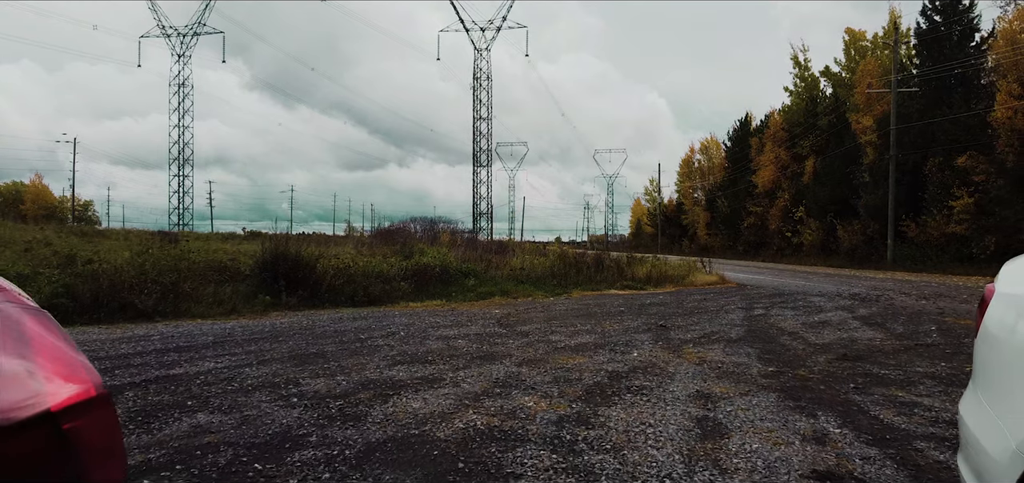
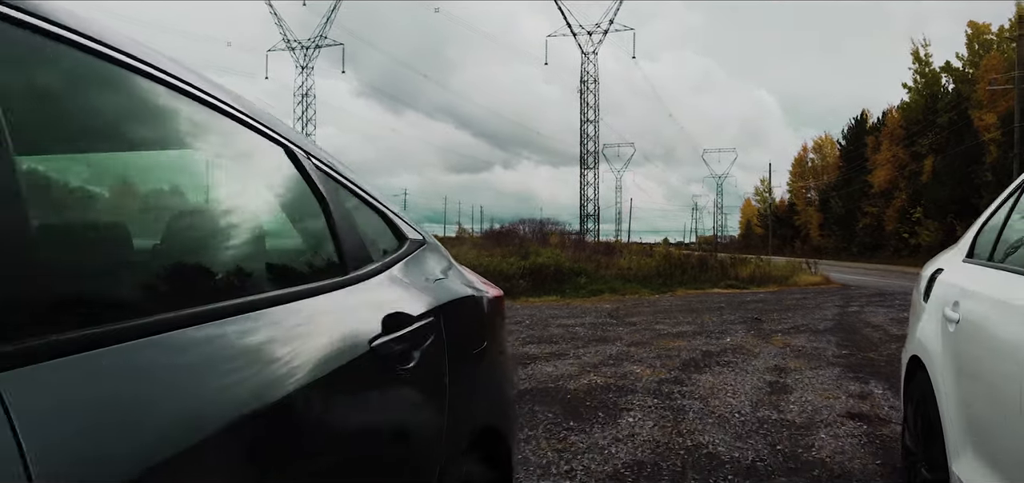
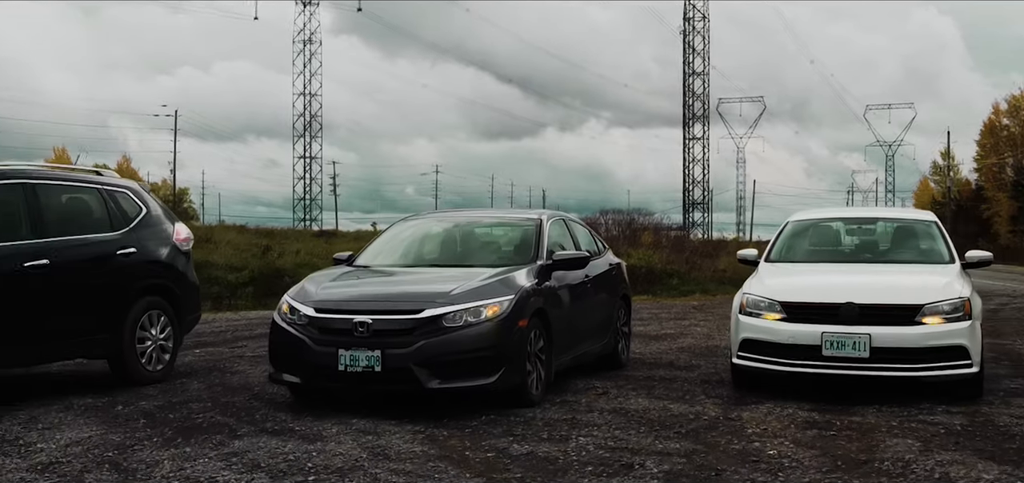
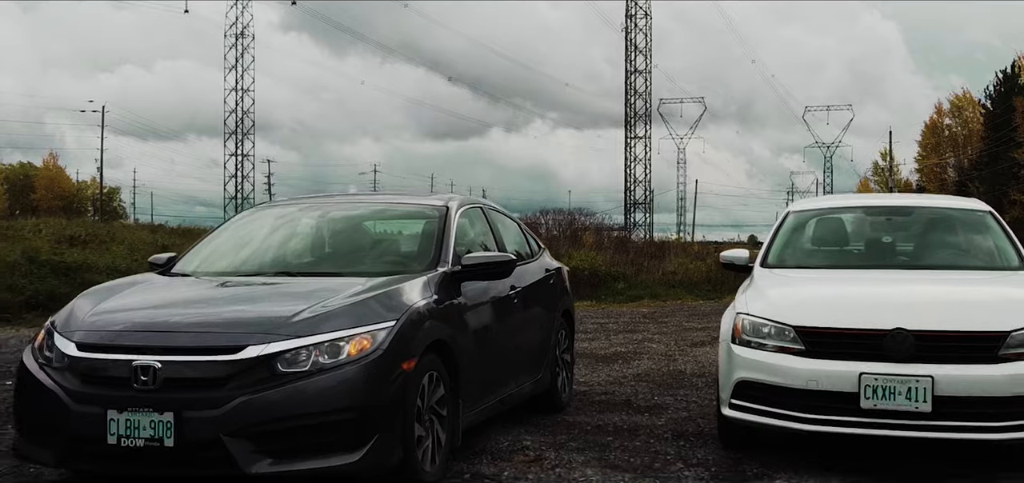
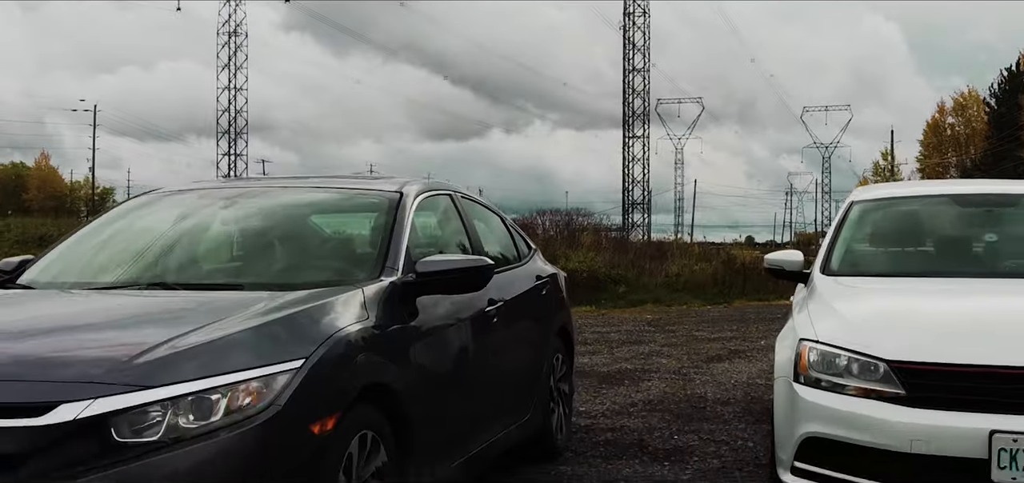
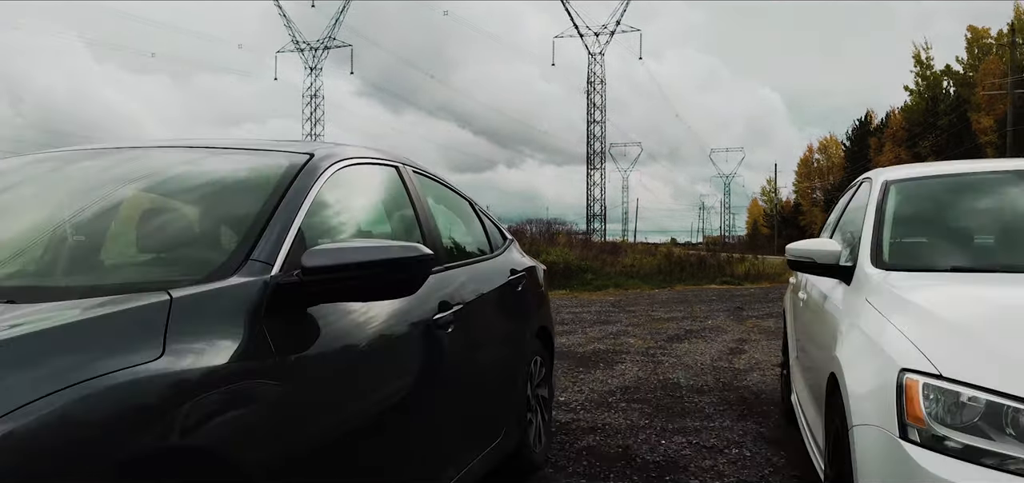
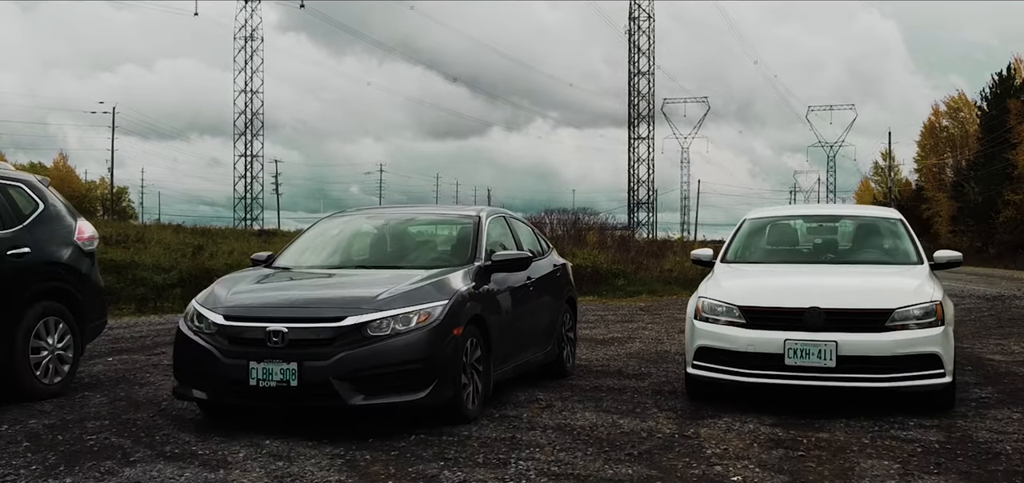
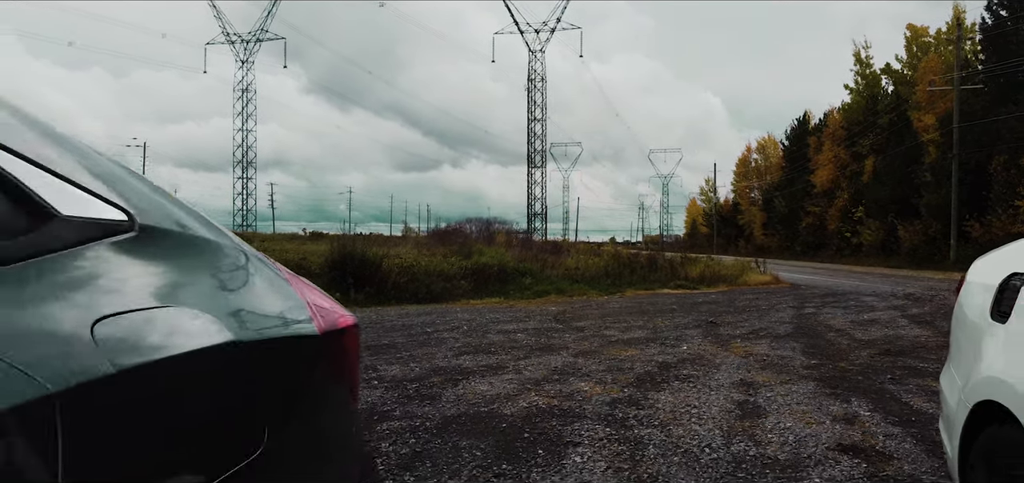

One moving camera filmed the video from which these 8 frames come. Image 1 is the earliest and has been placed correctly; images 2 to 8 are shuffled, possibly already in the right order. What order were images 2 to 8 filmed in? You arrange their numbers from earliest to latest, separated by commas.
8, 2, 6, 5, 4, 7, 3
